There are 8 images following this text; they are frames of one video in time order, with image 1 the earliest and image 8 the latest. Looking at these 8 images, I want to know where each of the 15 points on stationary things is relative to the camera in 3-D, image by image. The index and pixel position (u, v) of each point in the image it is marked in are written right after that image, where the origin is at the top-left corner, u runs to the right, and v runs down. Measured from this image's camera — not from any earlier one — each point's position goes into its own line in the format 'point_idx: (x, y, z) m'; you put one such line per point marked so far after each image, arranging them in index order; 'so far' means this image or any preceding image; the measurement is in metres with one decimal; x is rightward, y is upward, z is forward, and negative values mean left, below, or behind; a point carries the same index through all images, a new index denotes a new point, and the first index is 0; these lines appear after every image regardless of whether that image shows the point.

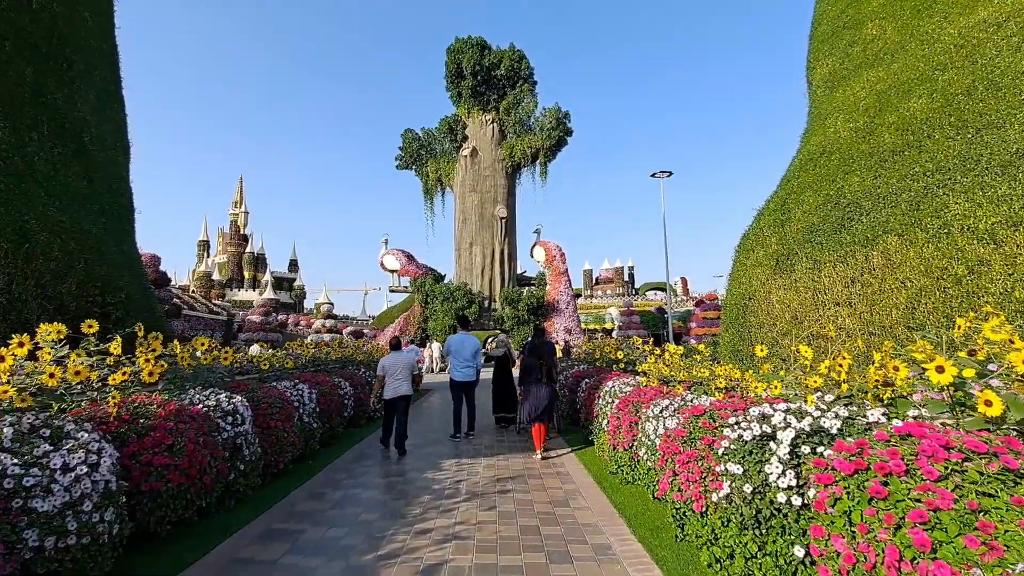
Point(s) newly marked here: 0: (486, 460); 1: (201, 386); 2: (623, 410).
0: (-0.3, -2.0, +5.7) m
1: (-2.8, -0.9, +4.6) m
2: (+1.1, -1.2, +5.0) m
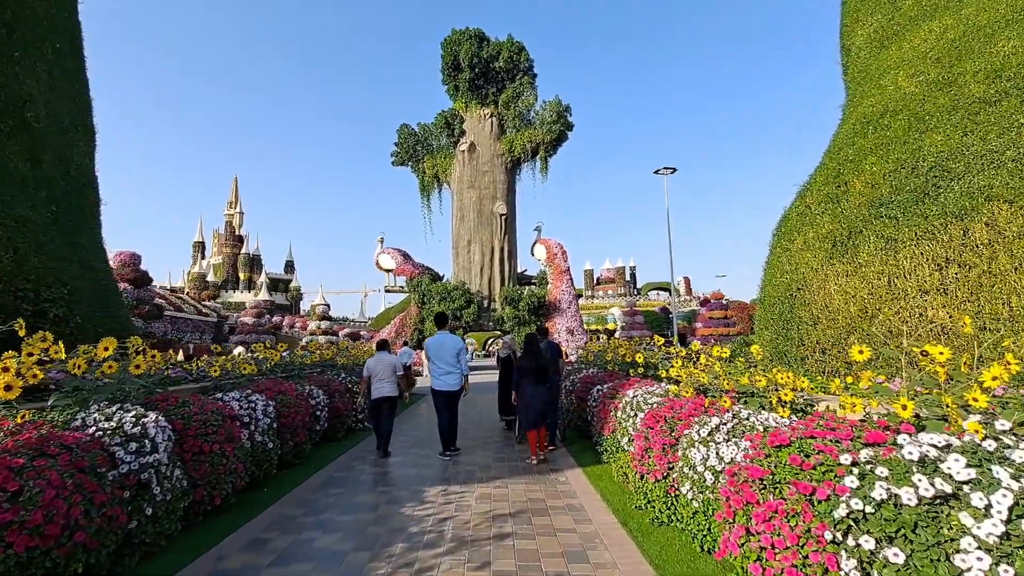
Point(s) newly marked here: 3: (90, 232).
0: (-0.3, -1.9, +4.7) m
1: (-2.8, -0.8, +3.5) m
2: (+1.1, -1.1, +3.9) m
3: (-8.0, +1.1, +9.5) m
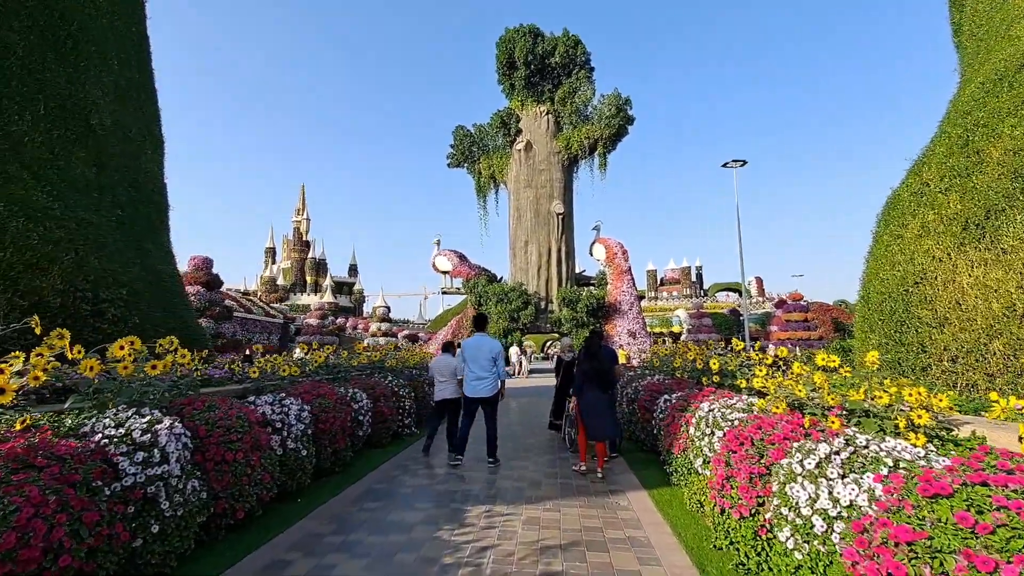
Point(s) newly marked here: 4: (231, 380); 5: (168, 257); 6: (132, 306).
0: (+0.1, -1.8, +4.1) m
1: (-2.5, -0.8, +3.3) m
2: (+1.5, -1.0, +3.2) m
3: (-7.0, +1.0, +9.8) m
4: (-3.1, -1.0, +5.5) m
5: (-6.9, +0.6, +10.1) m
6: (-5.4, -0.2, +7.1) m
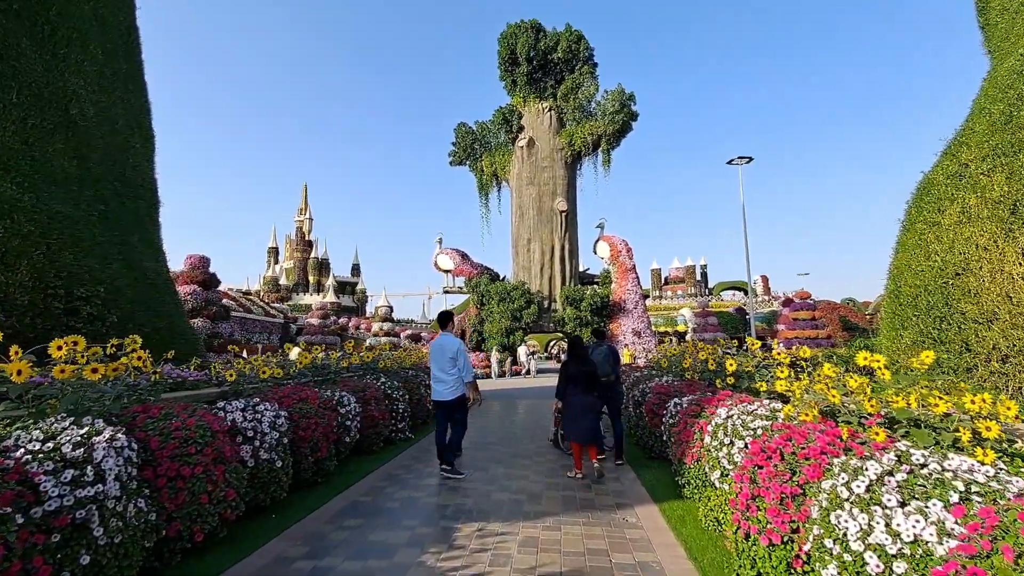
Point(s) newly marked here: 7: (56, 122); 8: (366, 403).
0: (+0.1, -1.8, +3.7) m
1: (-2.6, -0.7, +2.9) m
2: (+1.4, -0.9, +2.8) m
3: (-7.0, +1.1, +9.5) m
4: (-3.1, -1.0, +5.1) m
5: (-6.9, +0.6, +9.7) m
6: (-5.4, -0.2, +6.7) m
7: (-6.5, +2.4, +7.1) m
8: (-1.8, -1.4, +6.1) m
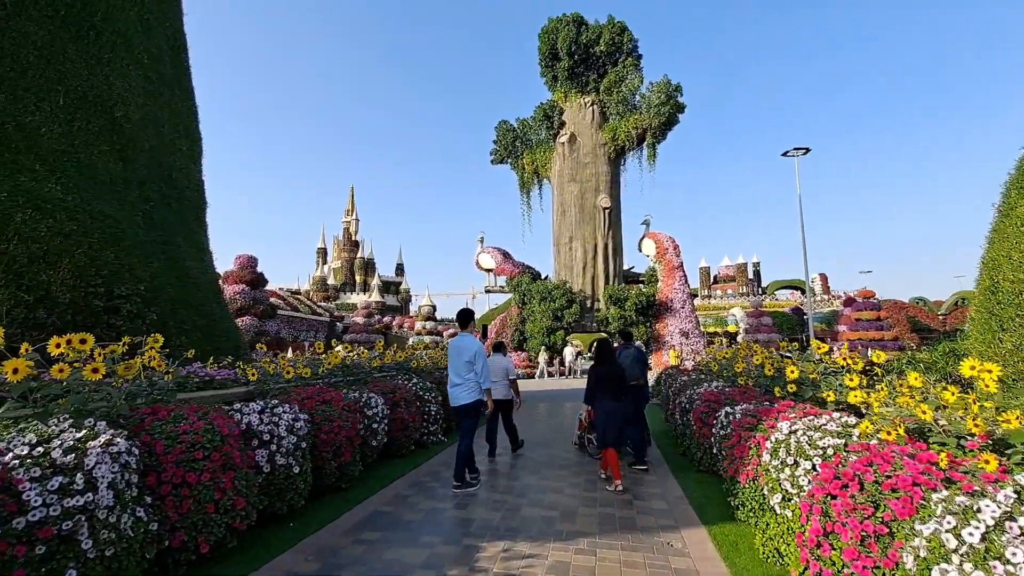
0: (+0.3, -1.7, +3.4) m
1: (-2.4, -0.7, +2.7) m
2: (+1.5, -0.9, +2.3) m
3: (-6.3, +1.1, +9.7) m
4: (-2.8, -0.9, +5.0) m
5: (-6.2, +0.7, +10.0) m
6: (-5.0, -0.2, +6.8) m
7: (-6.0, +2.4, +7.3) m
8: (-1.4, -1.4, +5.9) m
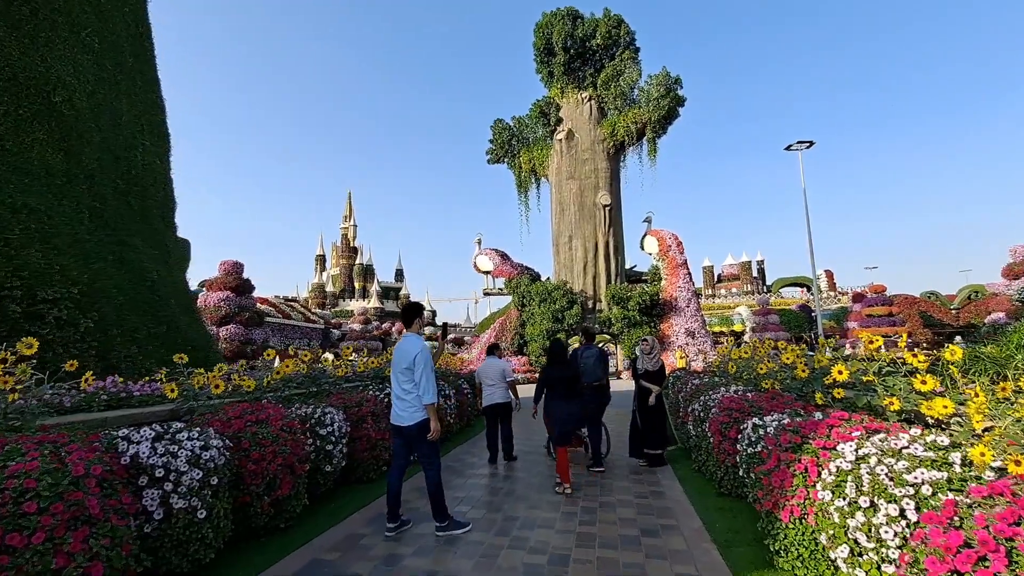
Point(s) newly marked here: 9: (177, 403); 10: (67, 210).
0: (+0.1, -1.6, +2.5) m
1: (-2.6, -0.7, +1.9) m
2: (+1.3, -0.8, +1.4) m
3: (-6.5, +1.0, +8.9) m
4: (-3.0, -0.9, +4.1) m
5: (-6.4, +0.6, +9.1) m
6: (-5.1, -0.2, +6.0) m
7: (-6.2, +2.3, +6.5) m
8: (-1.5, -1.3, +5.0) m
9: (-2.7, -0.9, +4.1) m
10: (-5.8, +1.0, +6.5) m
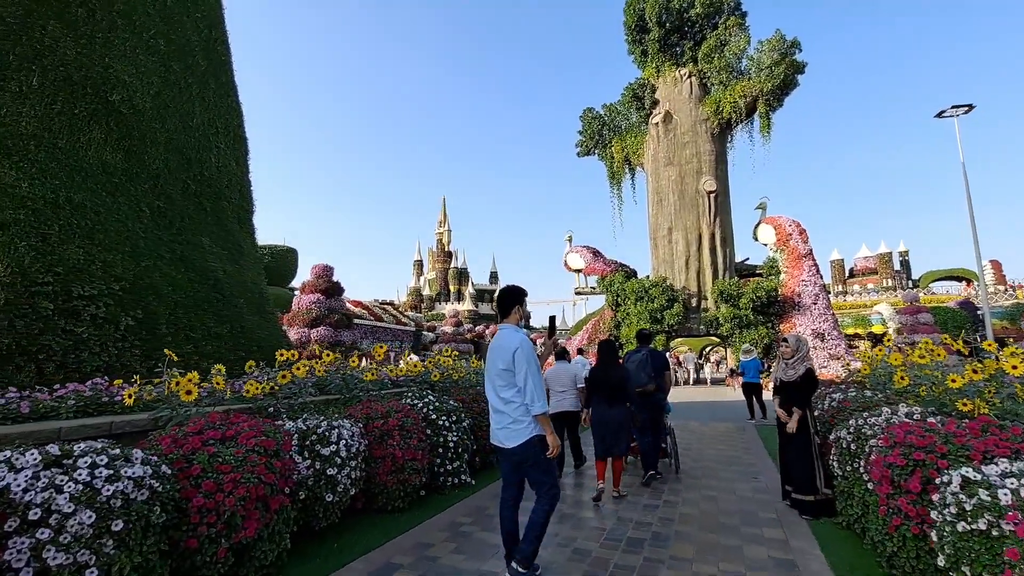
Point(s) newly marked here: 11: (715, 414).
0: (+0.1, -1.5, +1.2) m
1: (-2.8, -0.5, +1.2) m
2: (+1.0, -0.6, 0.0) m
3: (-5.2, +1.0, +8.9) m
4: (-2.6, -0.8, +3.5) m
5: (-5.0, +0.6, +9.1) m
6: (-4.4, -0.2, +5.8) m
7: (-5.4, +2.3, +6.5) m
8: (-1.1, -1.2, +4.1) m
9: (-2.4, -0.8, +3.4) m
10: (-5.0, +1.1, +6.4) m
11: (+4.3, -2.7, +10.5) m
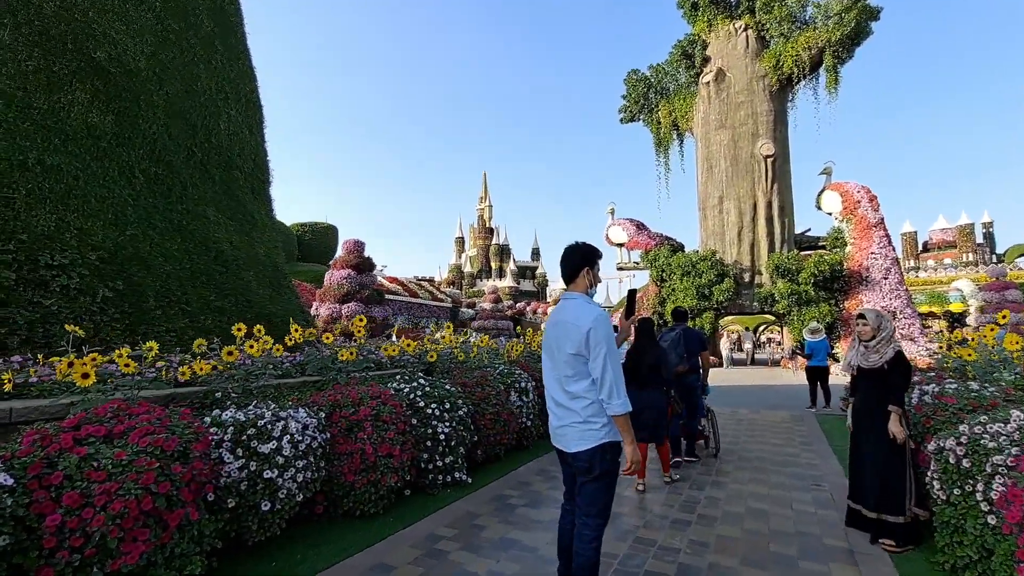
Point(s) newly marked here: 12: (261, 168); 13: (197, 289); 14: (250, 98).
0: (-0.3, -1.3, +0.5) m
1: (-3.1, -0.4, +0.7) m
2: (+0.6, -0.5, -0.9) m
3: (-4.8, +1.5, +8.4) m
4: (-2.7, -0.6, +2.9) m
5: (-4.6, +1.0, +8.7) m
6: (-4.3, +0.1, +5.3) m
7: (-5.3, +2.7, +6.1) m
8: (-1.1, -0.9, +3.4) m
9: (-2.6, -0.6, +2.8) m
10: (-4.9, +1.4, +6.0) m
11: (+4.8, -2.1, +9.4) m
12: (-4.9, +2.3, +9.6) m
13: (-4.2, -0.1, +6.6) m
14: (-5.1, +3.7, +9.6) m
